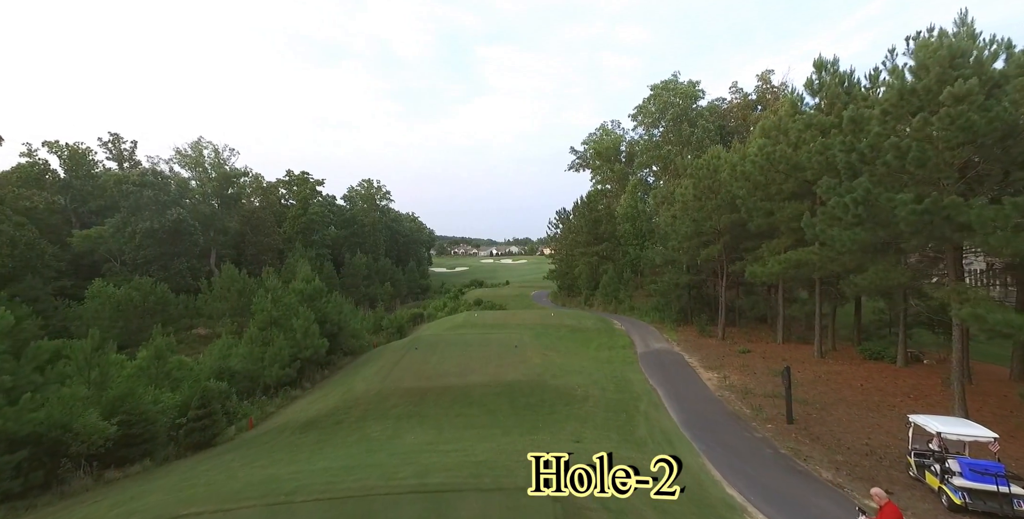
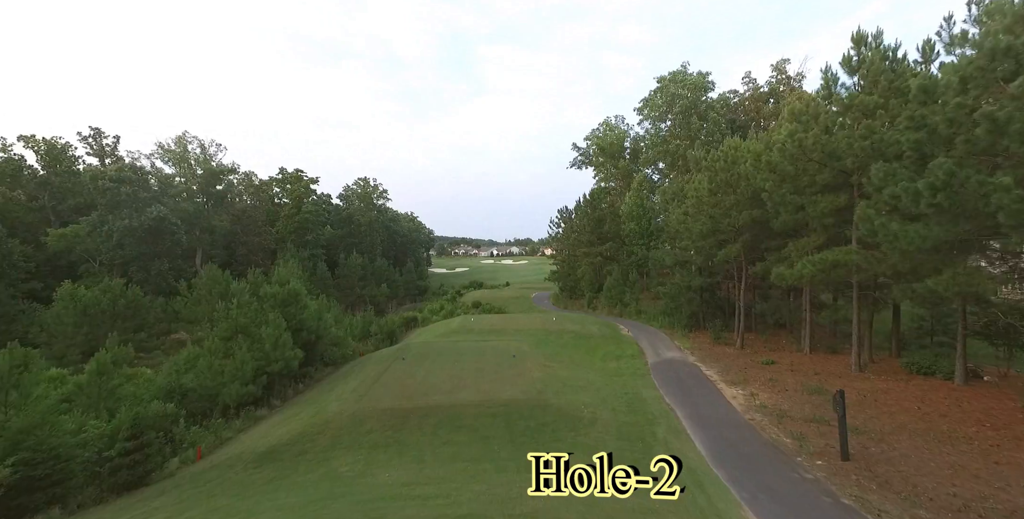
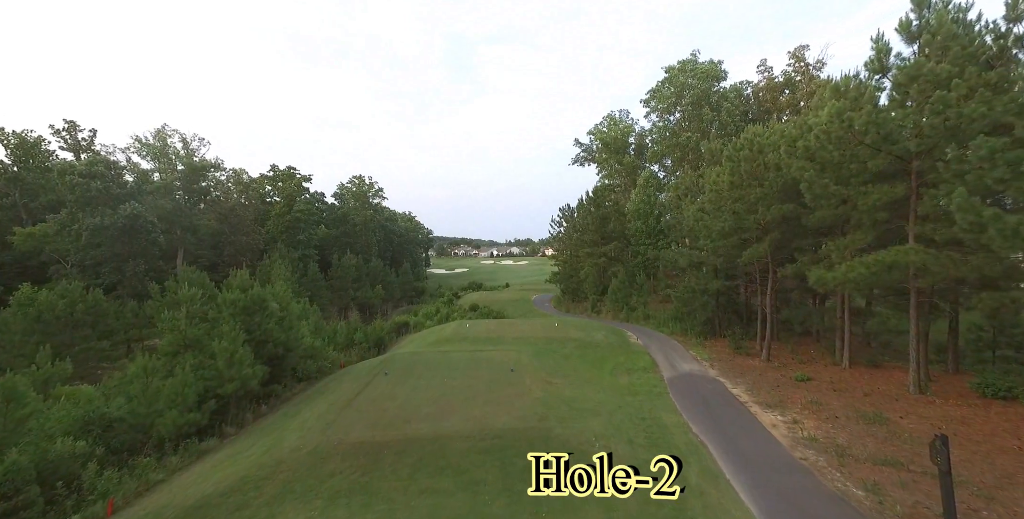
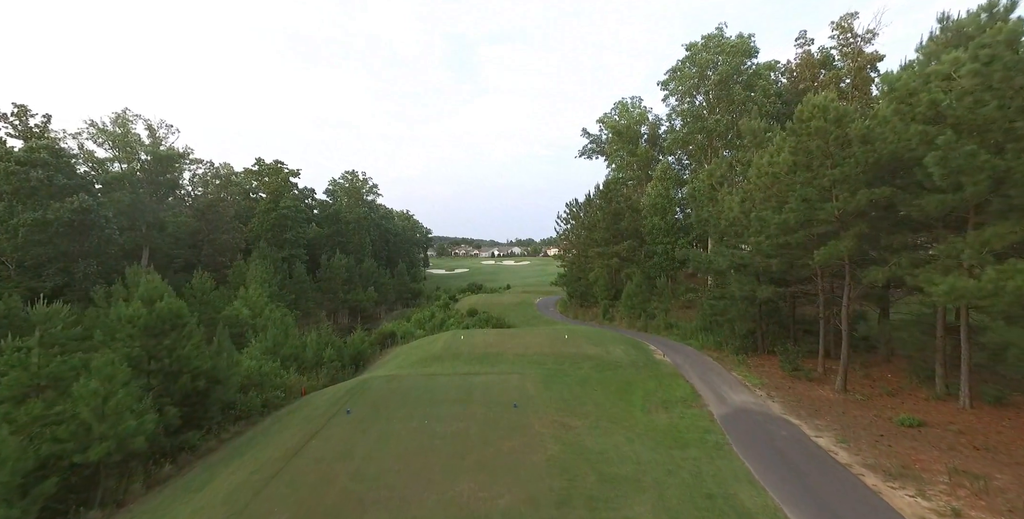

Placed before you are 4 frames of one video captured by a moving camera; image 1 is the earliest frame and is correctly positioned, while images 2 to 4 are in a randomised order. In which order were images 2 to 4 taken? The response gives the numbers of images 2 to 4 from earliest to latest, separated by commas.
2, 3, 4
